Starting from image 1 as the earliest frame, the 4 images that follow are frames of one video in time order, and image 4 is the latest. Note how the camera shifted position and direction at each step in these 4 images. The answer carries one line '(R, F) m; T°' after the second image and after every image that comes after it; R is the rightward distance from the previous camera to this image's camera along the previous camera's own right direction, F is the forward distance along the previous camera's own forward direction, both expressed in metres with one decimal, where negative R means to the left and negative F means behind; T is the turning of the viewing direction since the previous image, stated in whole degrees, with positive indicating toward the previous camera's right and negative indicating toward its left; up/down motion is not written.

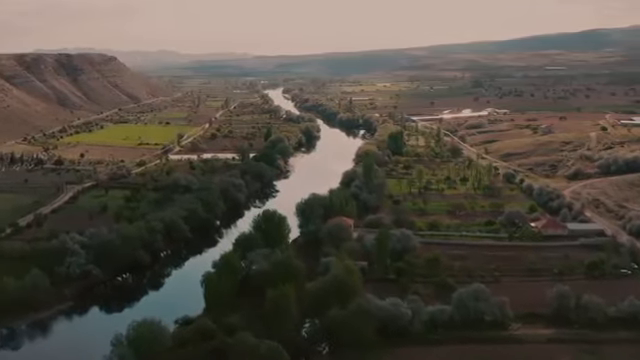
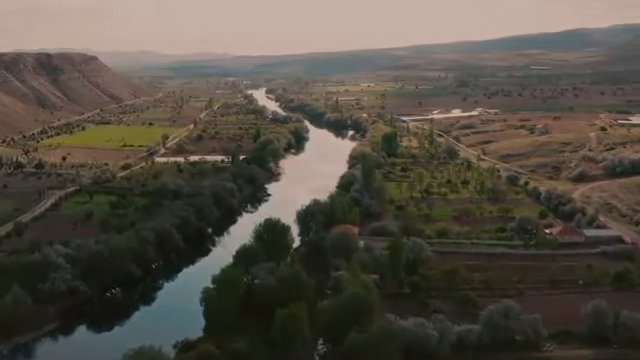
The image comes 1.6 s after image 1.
(-1.4, +3.3) m; +1°
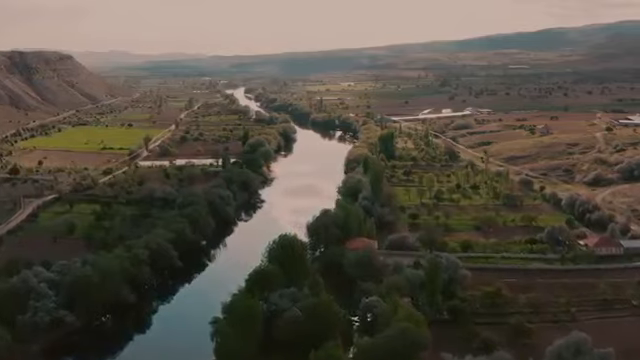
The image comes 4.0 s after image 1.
(-2.2, +5.1) m; +2°
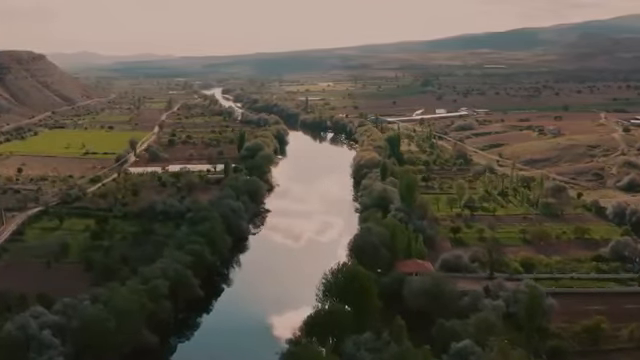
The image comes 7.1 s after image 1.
(-3.6, +6.0) m; +2°
